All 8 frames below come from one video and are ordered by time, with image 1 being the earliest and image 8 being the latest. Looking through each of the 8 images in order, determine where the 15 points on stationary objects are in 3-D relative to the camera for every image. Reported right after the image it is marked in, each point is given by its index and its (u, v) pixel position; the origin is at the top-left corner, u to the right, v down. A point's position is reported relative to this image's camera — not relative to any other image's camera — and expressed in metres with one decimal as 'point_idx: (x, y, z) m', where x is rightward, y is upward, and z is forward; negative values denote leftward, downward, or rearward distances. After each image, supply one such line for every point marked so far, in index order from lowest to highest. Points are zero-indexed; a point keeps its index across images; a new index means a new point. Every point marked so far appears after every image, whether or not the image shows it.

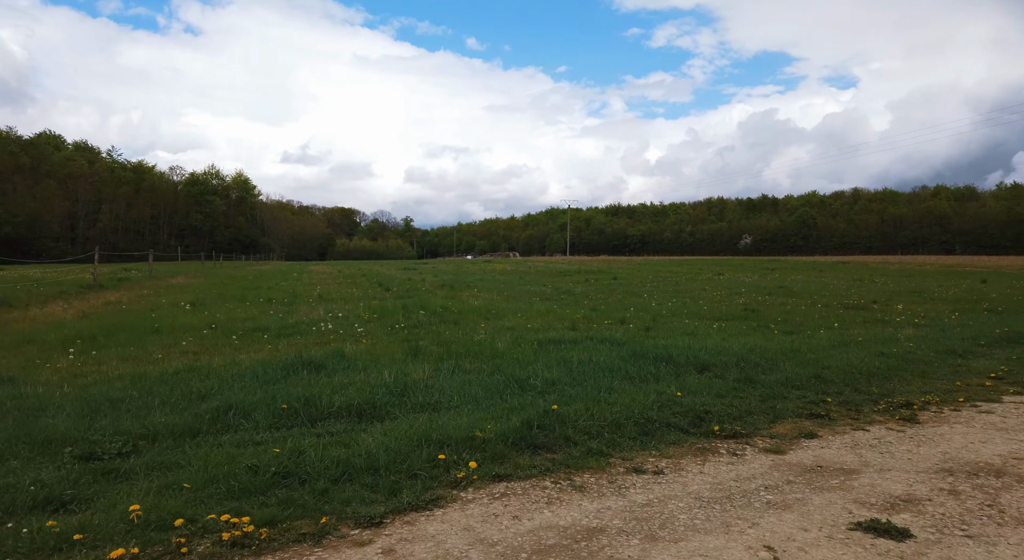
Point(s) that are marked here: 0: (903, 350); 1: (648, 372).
0: (+7.8, -1.4, +13.5) m
1: (+1.8, -1.2, +9.0) m
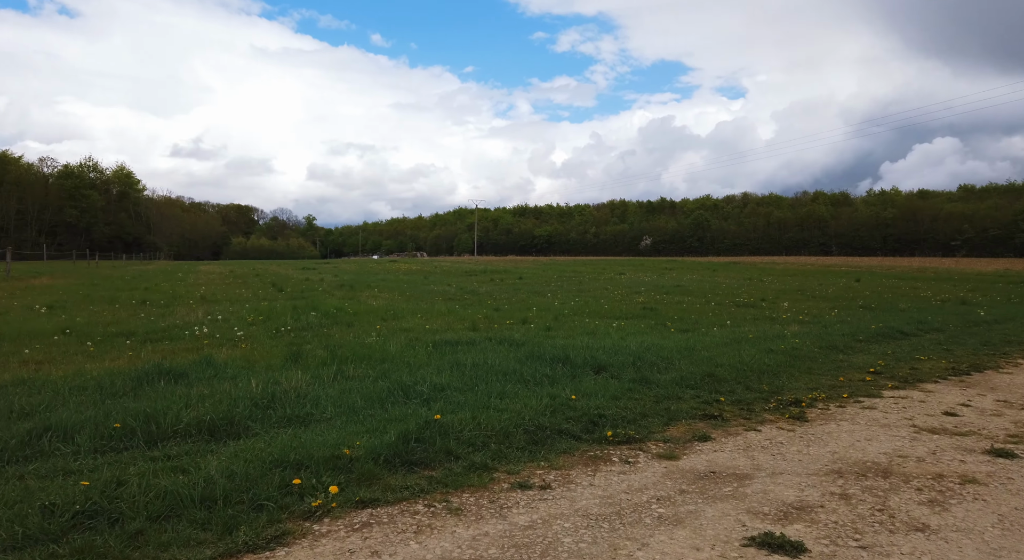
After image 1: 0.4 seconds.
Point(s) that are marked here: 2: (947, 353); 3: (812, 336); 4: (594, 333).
0: (+5.7, -1.4, +13.9) m
1: (+0.4, -1.2, +8.6) m
2: (+9.0, -1.5, +14.0) m
3: (+7.1, -1.3, +16.2) m
4: (+1.9, -1.2, +15.8) m
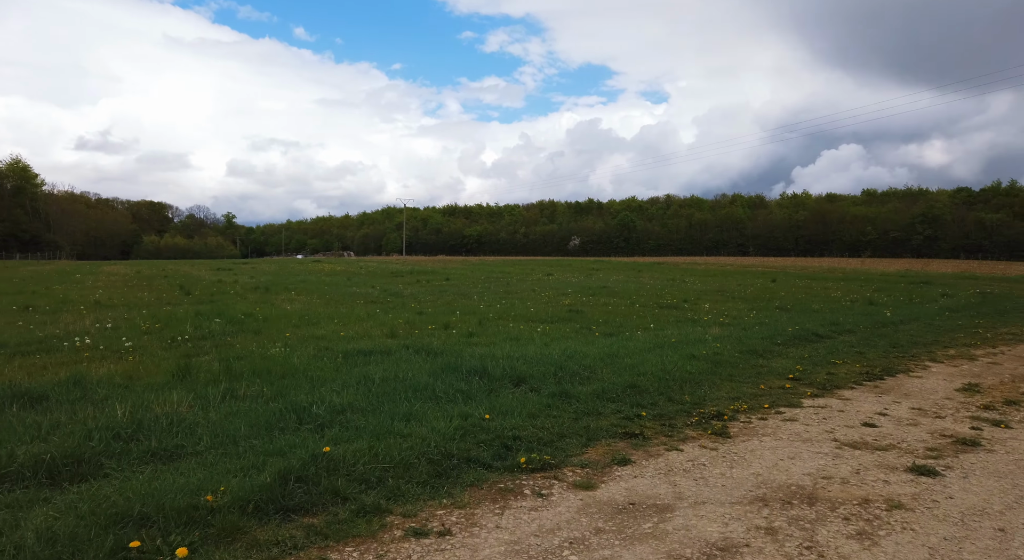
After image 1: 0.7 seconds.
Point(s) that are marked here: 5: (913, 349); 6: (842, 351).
0: (+4.1, -1.5, +13.8) m
1: (-0.7, -1.3, +8.0) m
2: (+7.3, -1.6, +14.3) m
3: (+5.3, -1.4, +16.3) m
4: (+0.1, -1.3, +15.3) m
5: (+9.4, -1.6, +16.0) m
6: (+7.3, -1.6, +15.1) m
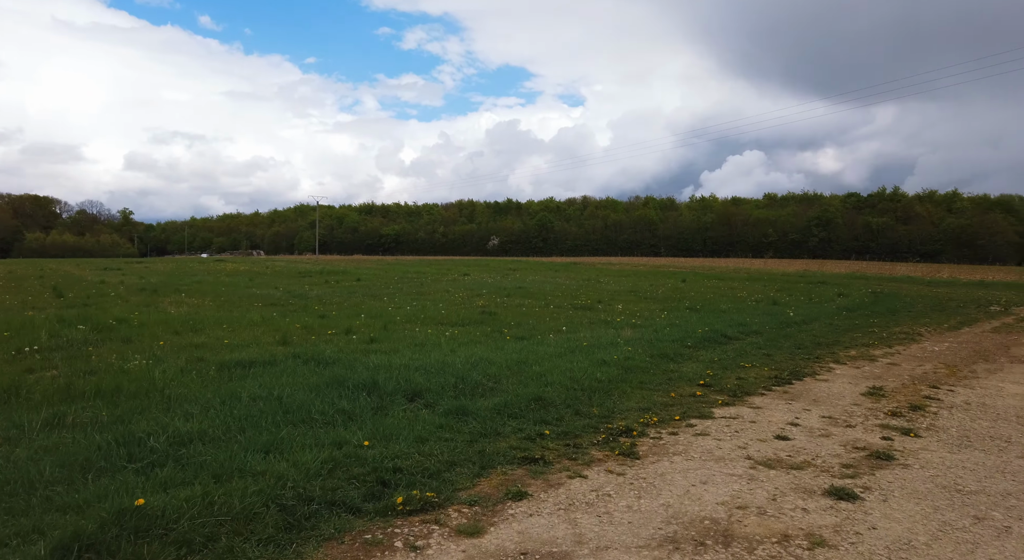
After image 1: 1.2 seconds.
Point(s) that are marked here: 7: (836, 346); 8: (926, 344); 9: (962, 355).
0: (+2.2, -1.5, +13.4) m
1: (-1.8, -1.3, +7.0) m
2: (+5.4, -1.6, +14.2) m
3: (+3.1, -1.5, +15.9) m
4: (-1.9, -1.4, +14.4) m
5: (+7.3, -1.7, +16.2) m
6: (+5.3, -1.6, +15.0) m
7: (+8.2, -1.7, +17.2) m
8: (+11.4, -1.8, +18.7) m
9: (+10.9, -1.8, +16.5) m
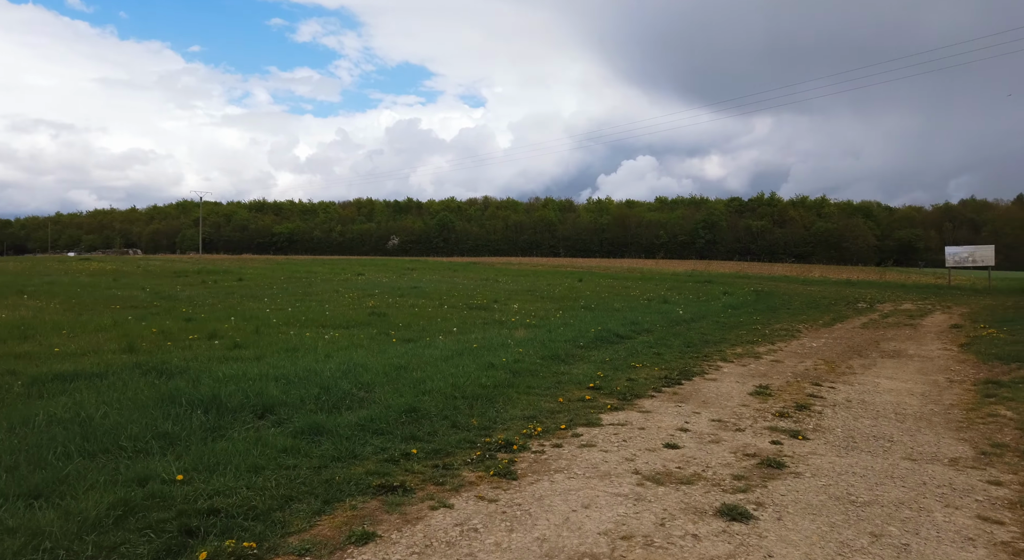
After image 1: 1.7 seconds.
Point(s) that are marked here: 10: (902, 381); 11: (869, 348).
0: (0.0, -1.5, +12.7) m
1: (-3.0, -1.3, +5.8) m
2: (+3.0, -1.6, +14.0) m
3: (+0.5, -1.4, +15.3) m
4: (-4.2, -1.3, +13.1) m
5: (+4.6, -1.6, +16.2) m
6: (+2.8, -1.6, +14.7) m
7: (+5.4, -1.6, +17.4) m
8: (+8.3, -1.7, +19.3) m
9: (+8.2, -1.8, +17.1) m
10: (+7.1, -1.8, +12.3) m
11: (+9.3, -1.8, +17.8) m
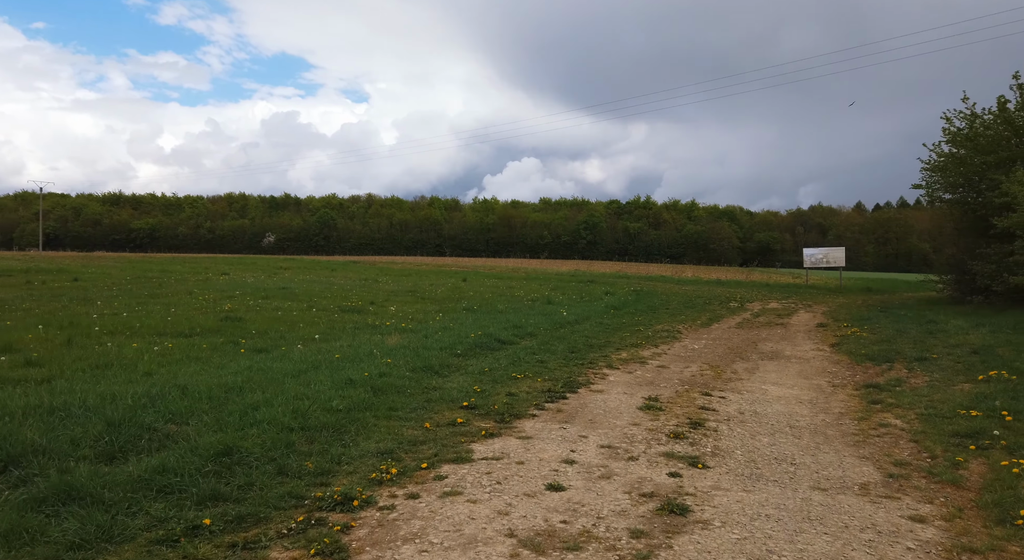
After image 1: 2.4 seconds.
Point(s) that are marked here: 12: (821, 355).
0: (-2.2, -1.5, +11.1) m
1: (-4.1, -1.4, +3.8) m
2: (+0.6, -1.6, +12.8) m
3: (-2.1, -1.5, +13.8) m
4: (-6.4, -1.4, +10.8) m
5: (+1.7, -1.7, +15.3) m
6: (+0.2, -1.6, +13.5) m
7: (+2.3, -1.7, +16.6) m
8: (+4.9, -1.8, +19.0) m
9: (+5.1, -1.8, +16.7) m
10: (+4.8, -1.9, +11.9) m
11: (+6.1, -1.8, +17.6) m
12: (+7.5, -1.8, +16.6) m
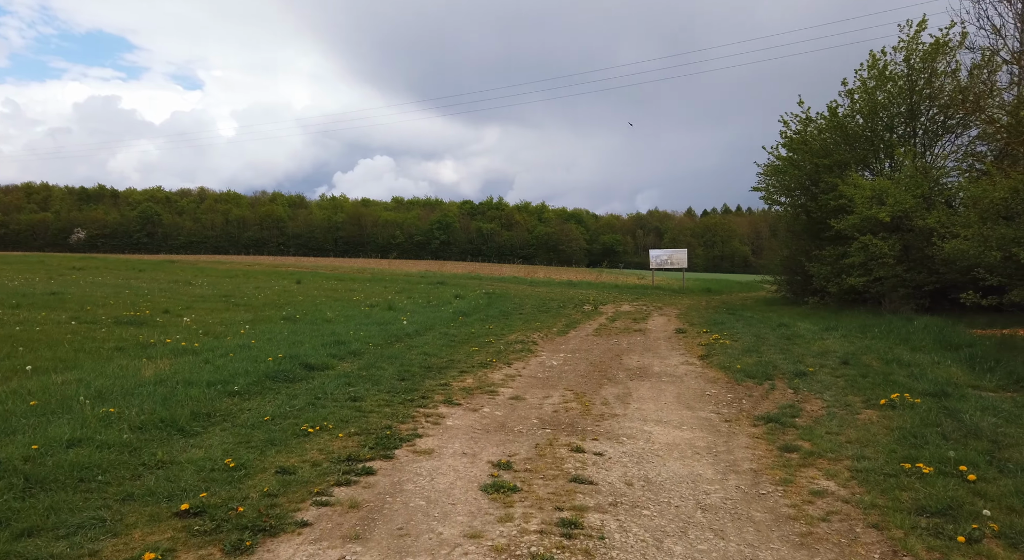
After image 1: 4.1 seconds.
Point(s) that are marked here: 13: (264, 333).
0: (-4.5, -1.6, +7.0) m
1: (-4.8, -1.5, -0.5) m
2: (-2.2, -1.7, +9.3) m
3: (-5.0, -1.6, +9.6) m
4: (-8.5, -1.5, +5.8) m
5: (-1.6, -1.8, +12.0) m
6: (-2.7, -1.7, +9.9) m
7: (-1.2, -1.8, +13.3) m
8: (+0.7, -1.9, +16.2) m
9: (+1.5, -1.9, +14.1) m
10: (+2.2, -2.0, +9.3) m
11: (+2.2, -1.9, +15.1) m
12: (+3.8, -1.9, +14.5) m
13: (-6.7, -1.4, +18.3) m
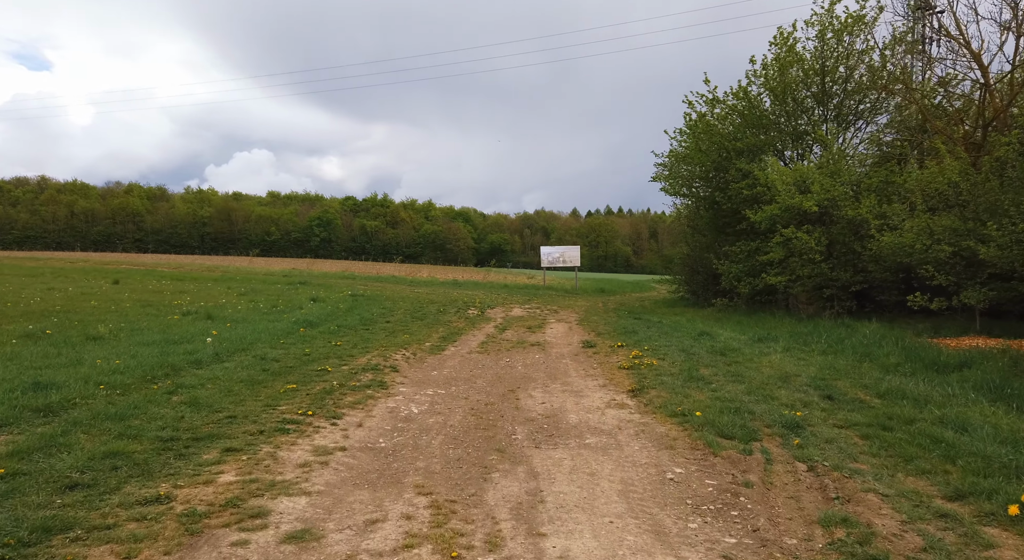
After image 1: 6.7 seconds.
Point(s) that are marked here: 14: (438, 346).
0: (-5.4, -1.6, +0.5) m
1: (-4.5, -1.5, -7.0) m
2: (-3.5, -1.7, +3.1) m
3: (-6.4, -1.6, +3.0) m
4: (-9.2, -1.5, -1.4) m
5: (-3.3, -1.7, +5.9) m
6: (-4.1, -1.7, +3.6) m
7: (-3.2, -1.7, +7.2) m
8: (-1.8, -1.8, +10.4) m
9: (-0.7, -1.9, +8.4) m
10: (+0.8, -1.9, +3.8) m
11: (-0.1, -1.9, +9.6) m
12: (+1.6, -1.9, +9.2) m
13: (-9.4, -1.4, +11.3) m
14: (-2.0, -1.7, +17.9) m
